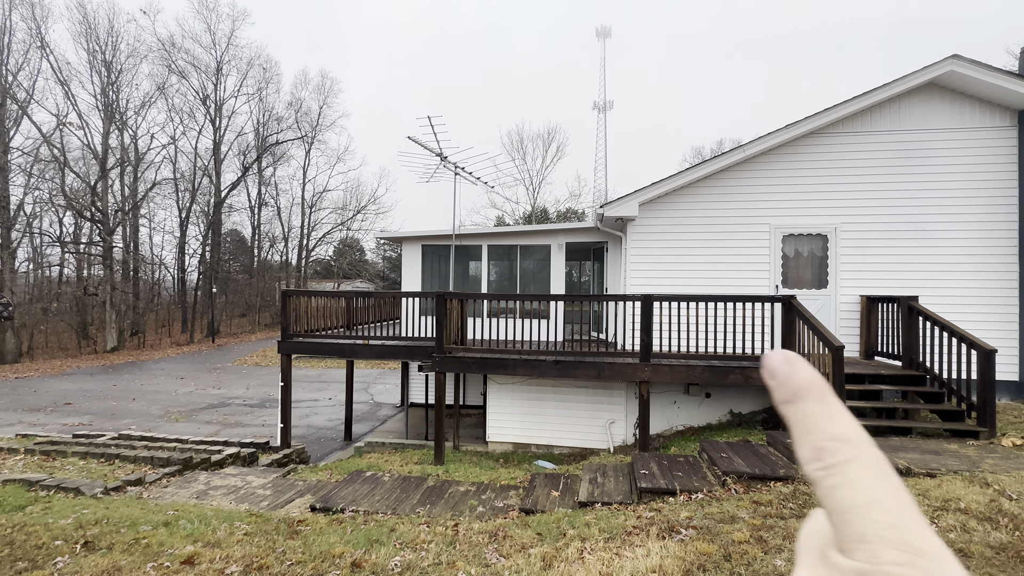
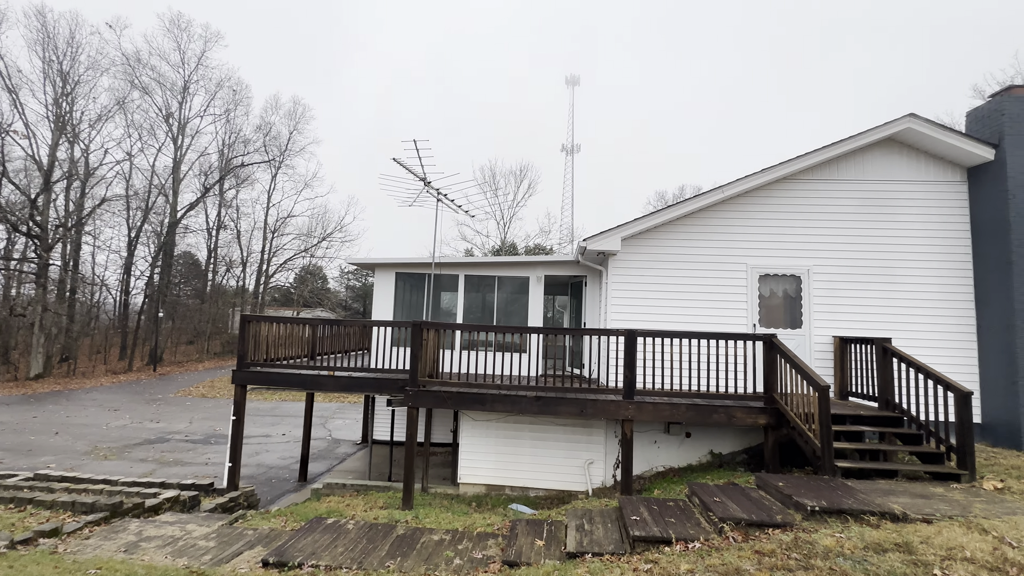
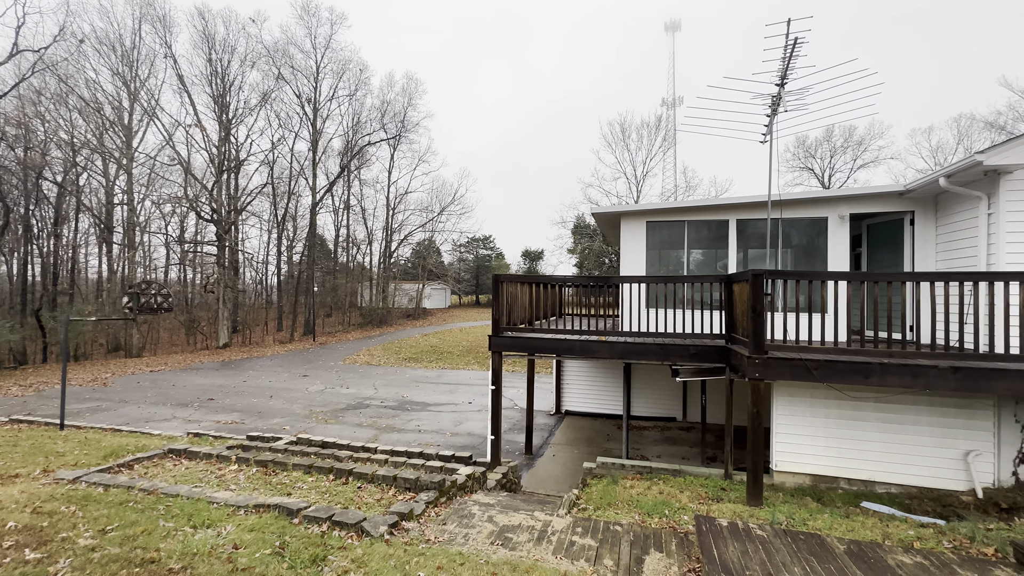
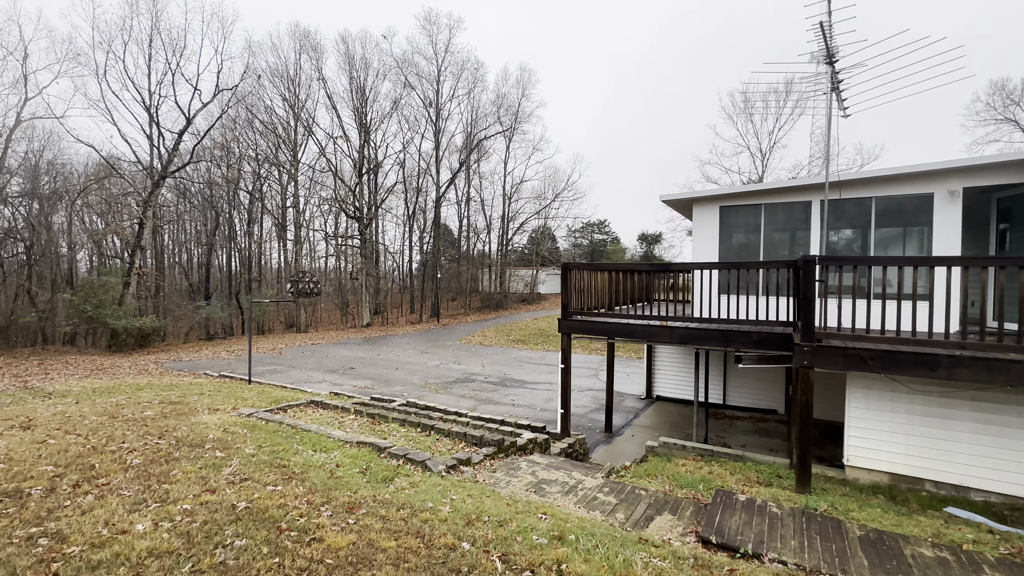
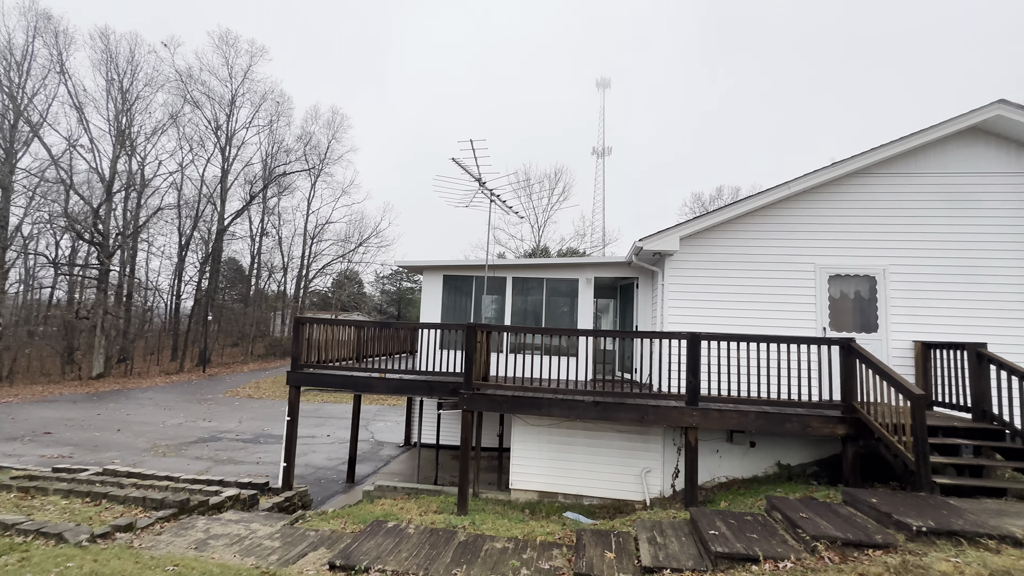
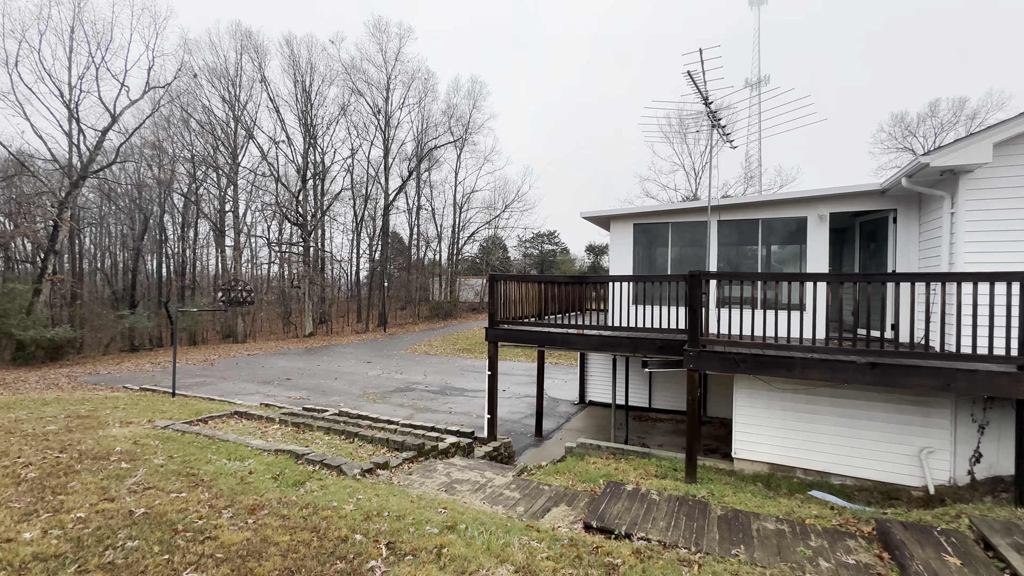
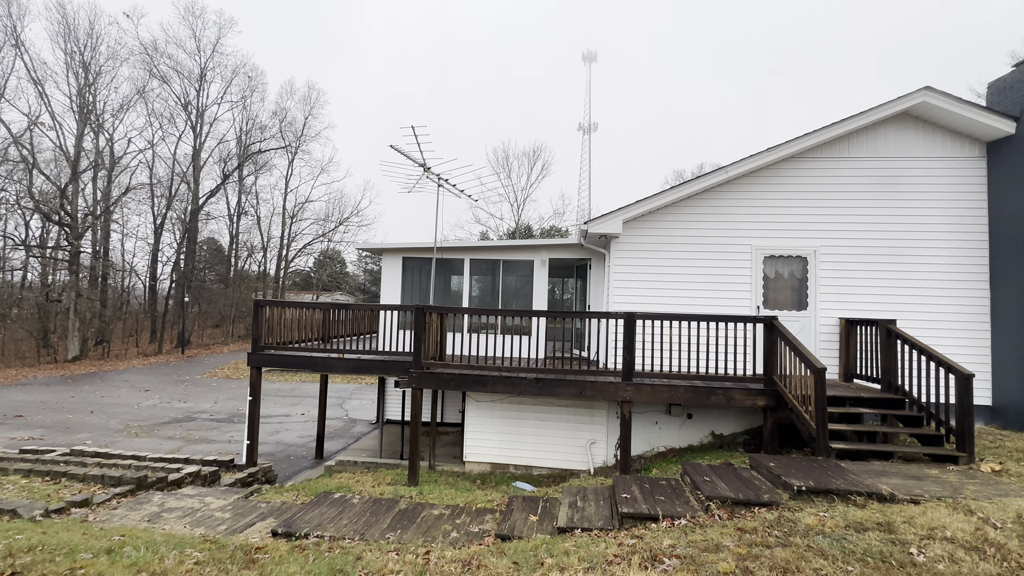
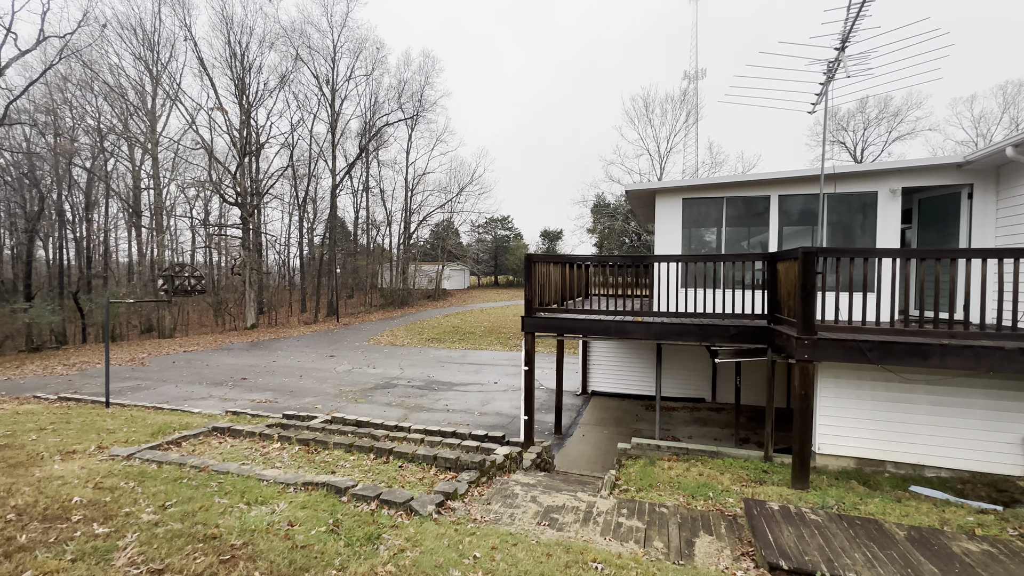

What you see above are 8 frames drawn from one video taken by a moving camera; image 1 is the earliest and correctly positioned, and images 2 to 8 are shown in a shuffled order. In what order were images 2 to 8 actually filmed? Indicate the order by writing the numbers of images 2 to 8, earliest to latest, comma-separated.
7, 2, 5, 6, 4, 3, 8
